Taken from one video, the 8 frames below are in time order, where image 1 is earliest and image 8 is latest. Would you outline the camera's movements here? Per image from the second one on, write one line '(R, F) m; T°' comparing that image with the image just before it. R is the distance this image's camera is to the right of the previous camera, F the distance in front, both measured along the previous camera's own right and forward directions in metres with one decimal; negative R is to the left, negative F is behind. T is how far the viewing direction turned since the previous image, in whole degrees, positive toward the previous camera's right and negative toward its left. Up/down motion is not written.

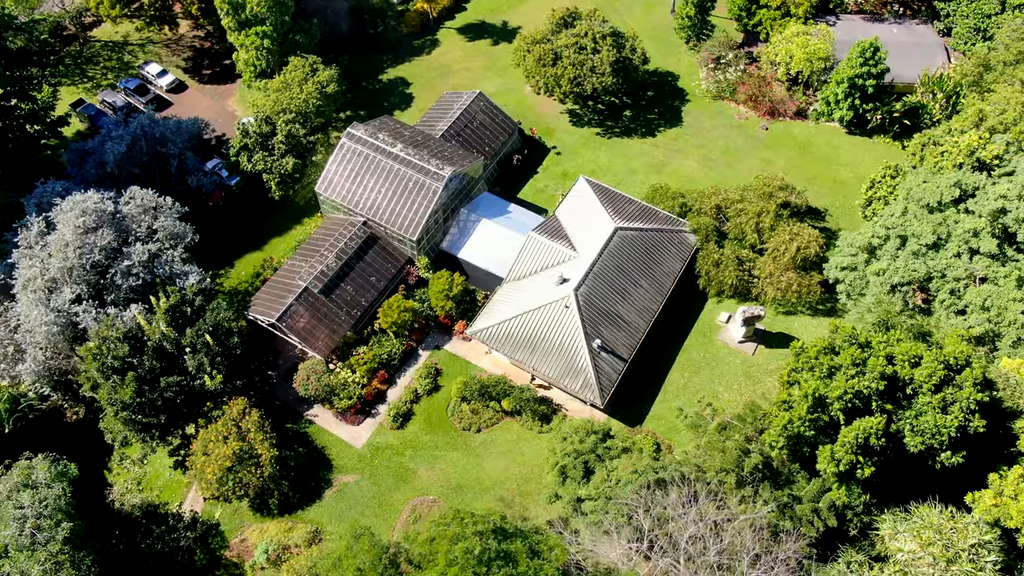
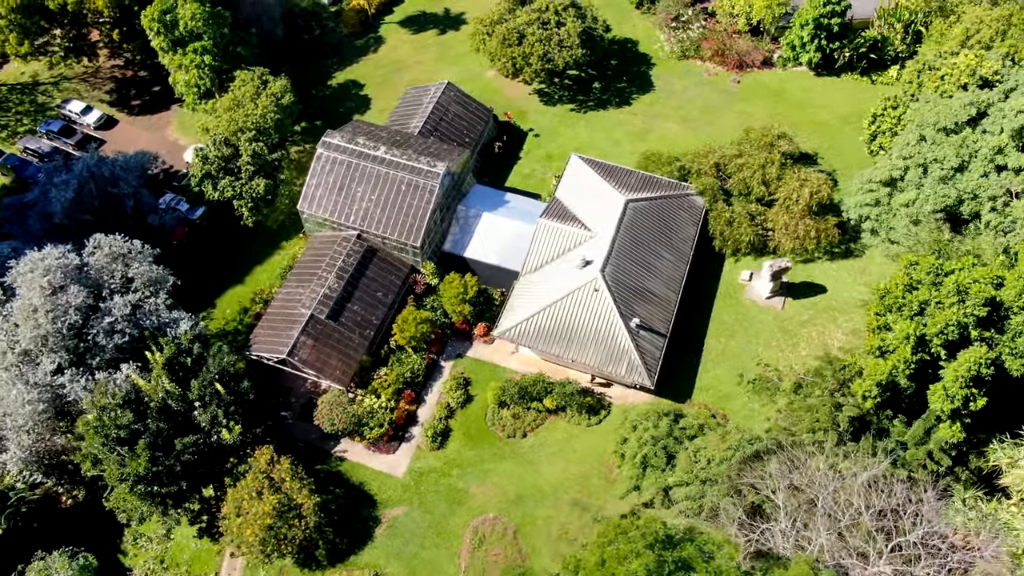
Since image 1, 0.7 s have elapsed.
(-6.7, +3.7) m; +6°
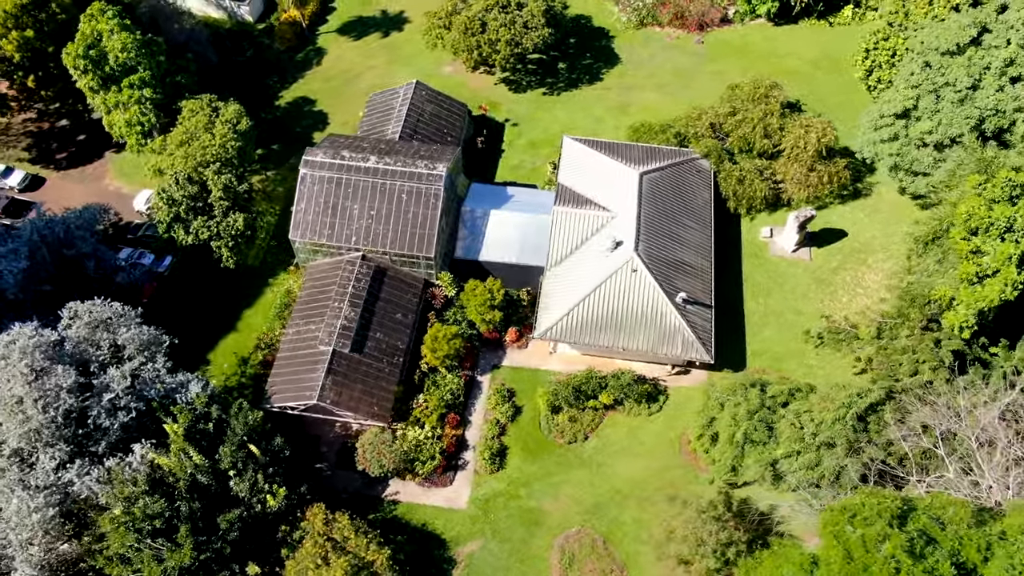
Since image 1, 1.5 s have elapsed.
(-7.3, +4.2) m; +6°
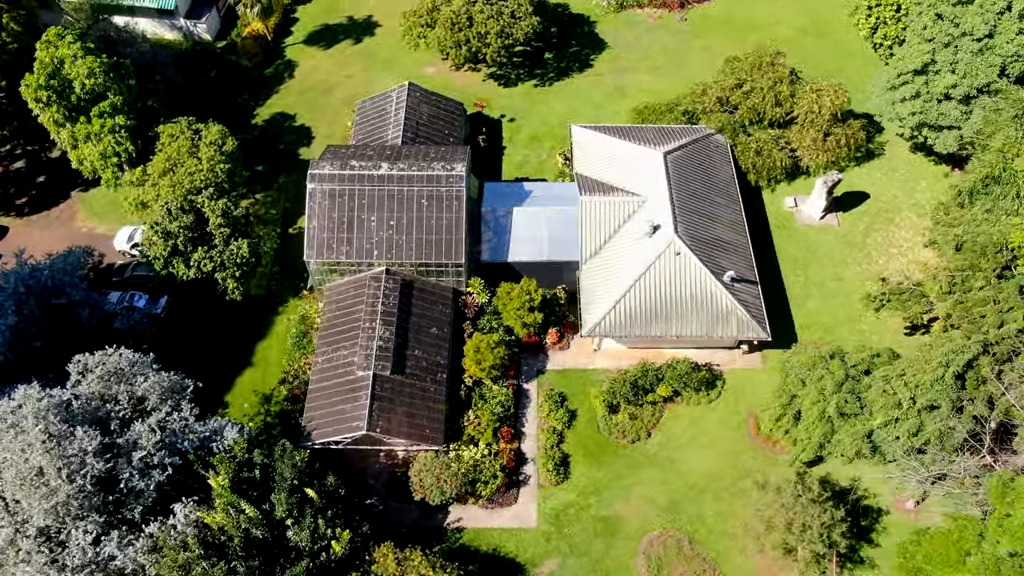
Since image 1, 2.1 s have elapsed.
(-5.7, +3.1) m; +4°
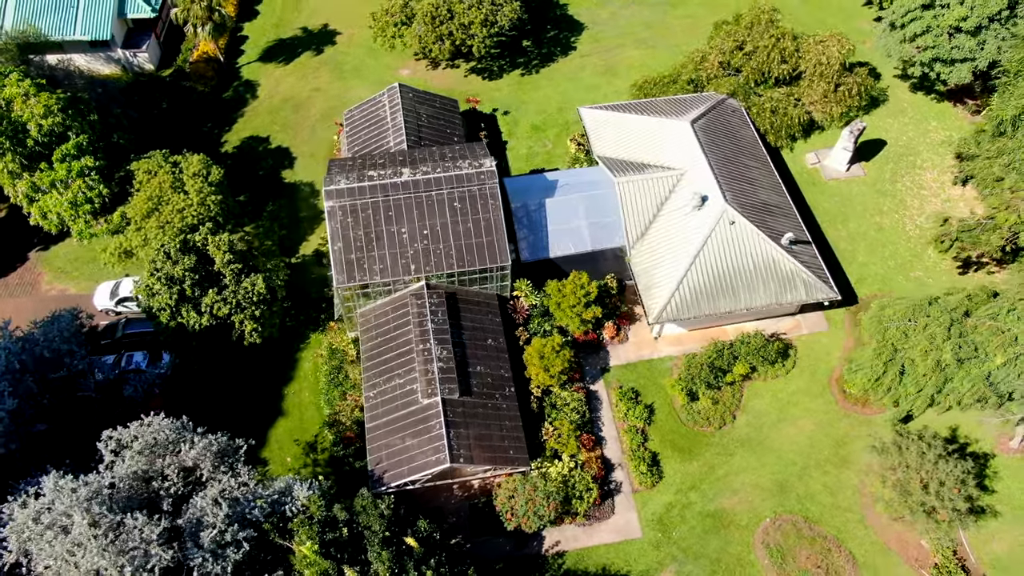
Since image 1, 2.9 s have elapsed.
(-7.1, +4.0) m; +6°
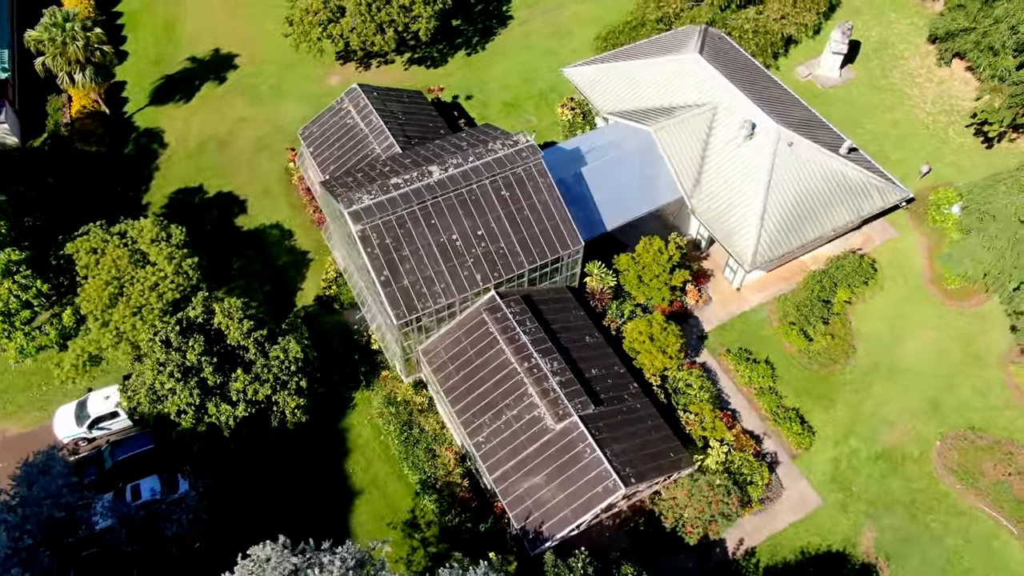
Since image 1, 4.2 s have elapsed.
(-10.4, +7.4) m; +11°
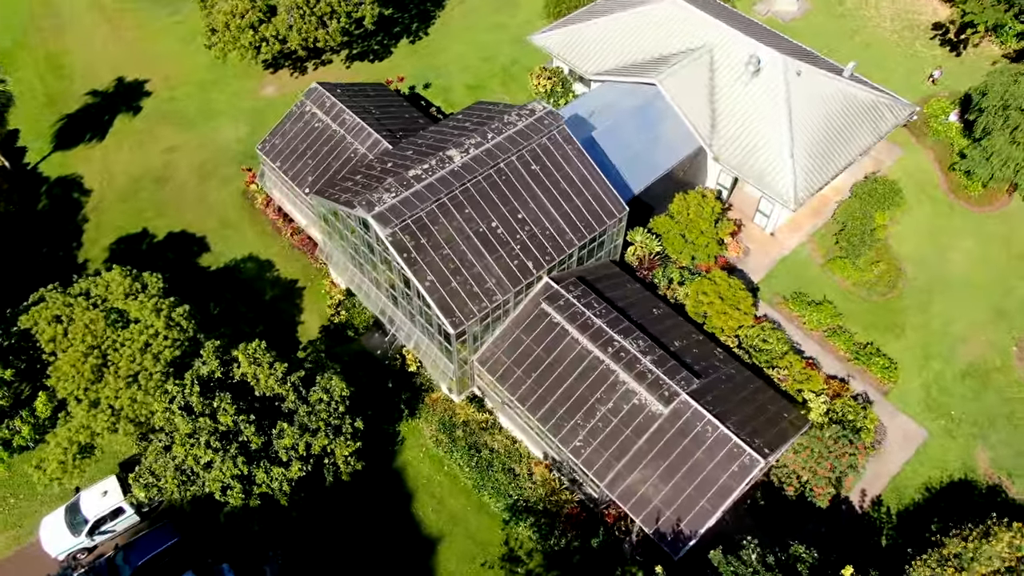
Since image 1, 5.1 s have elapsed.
(-6.5, +4.5) m; +8°
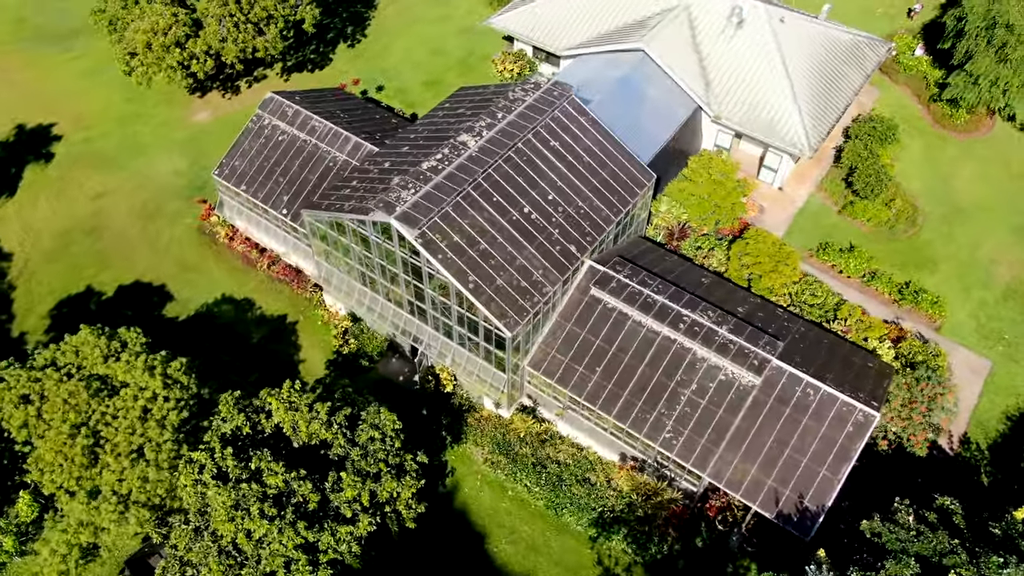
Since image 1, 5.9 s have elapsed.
(-5.0, +3.6) m; +7°
